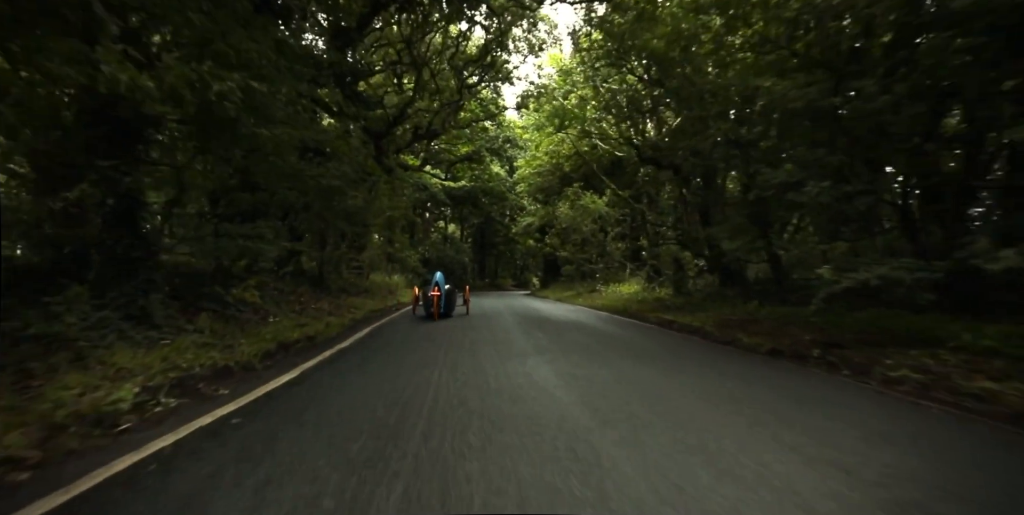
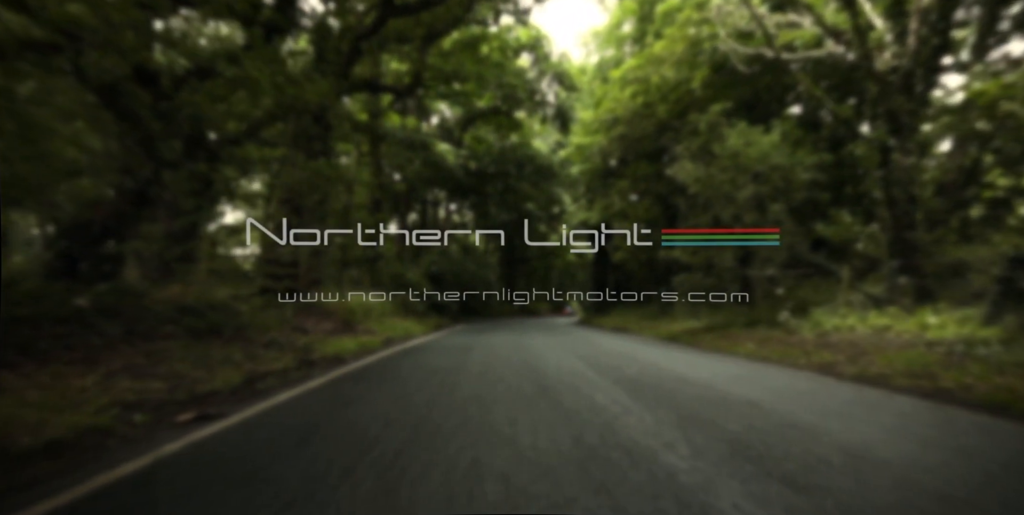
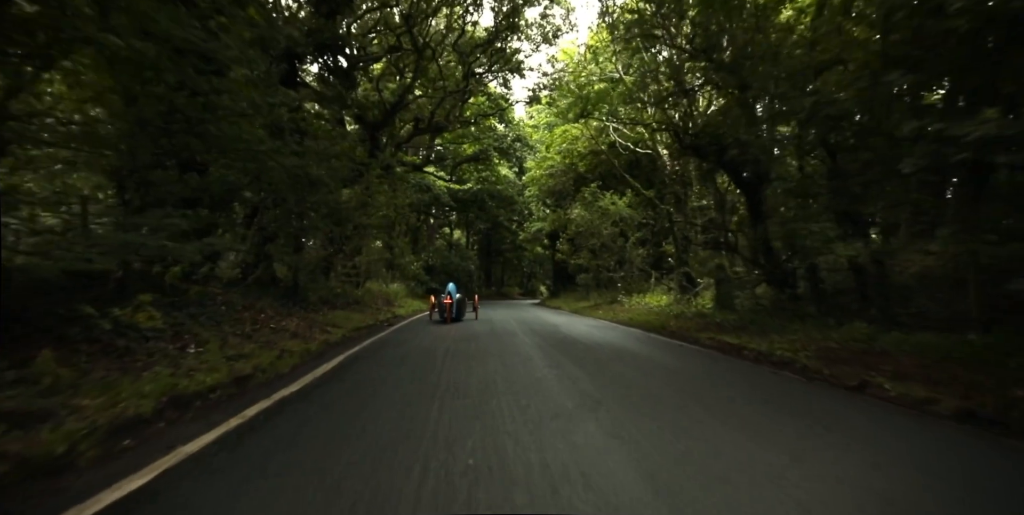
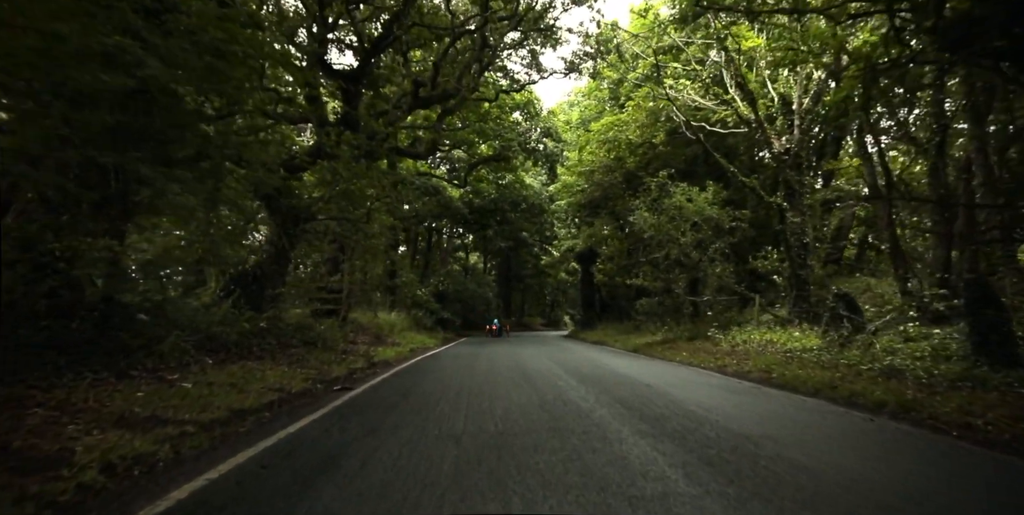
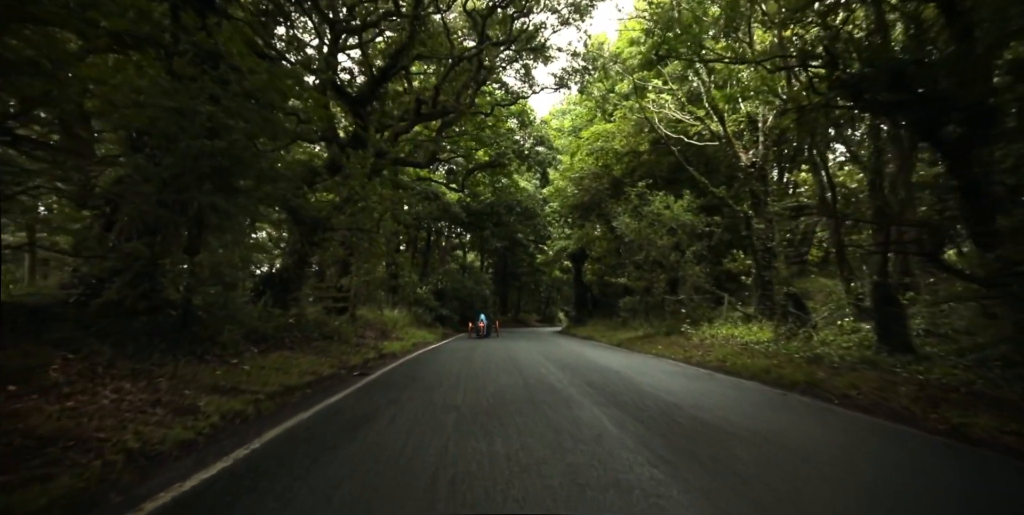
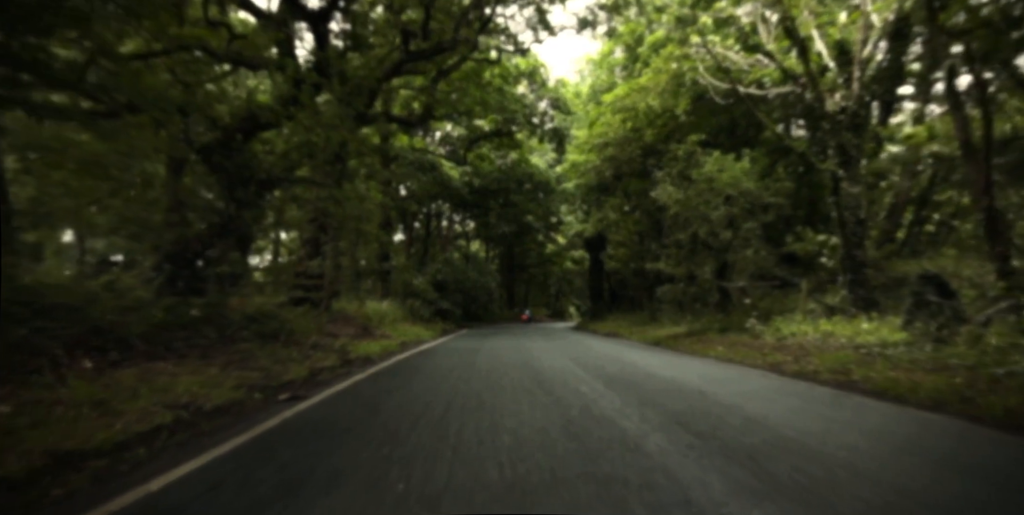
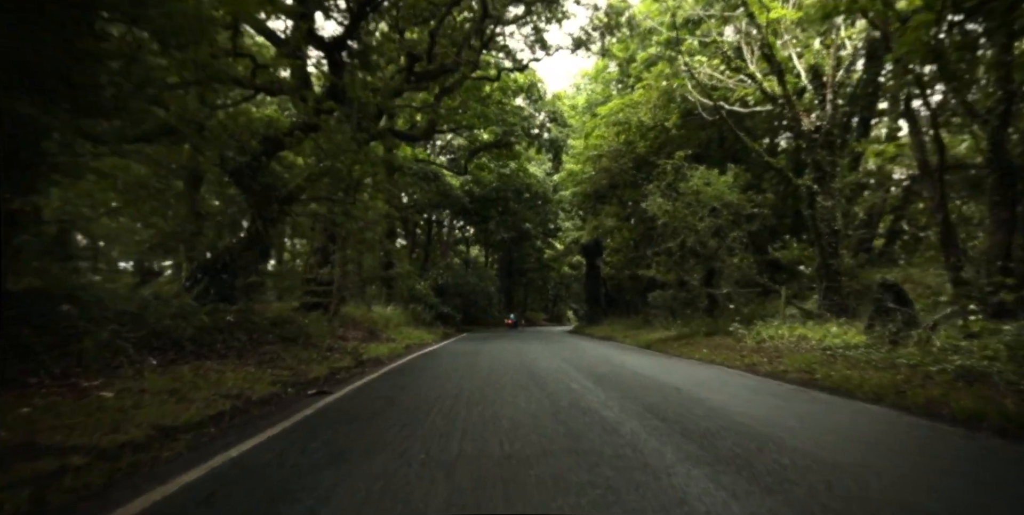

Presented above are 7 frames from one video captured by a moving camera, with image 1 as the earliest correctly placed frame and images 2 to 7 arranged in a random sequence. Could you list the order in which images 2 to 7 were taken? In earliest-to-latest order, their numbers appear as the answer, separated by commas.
3, 5, 4, 7, 6, 2
